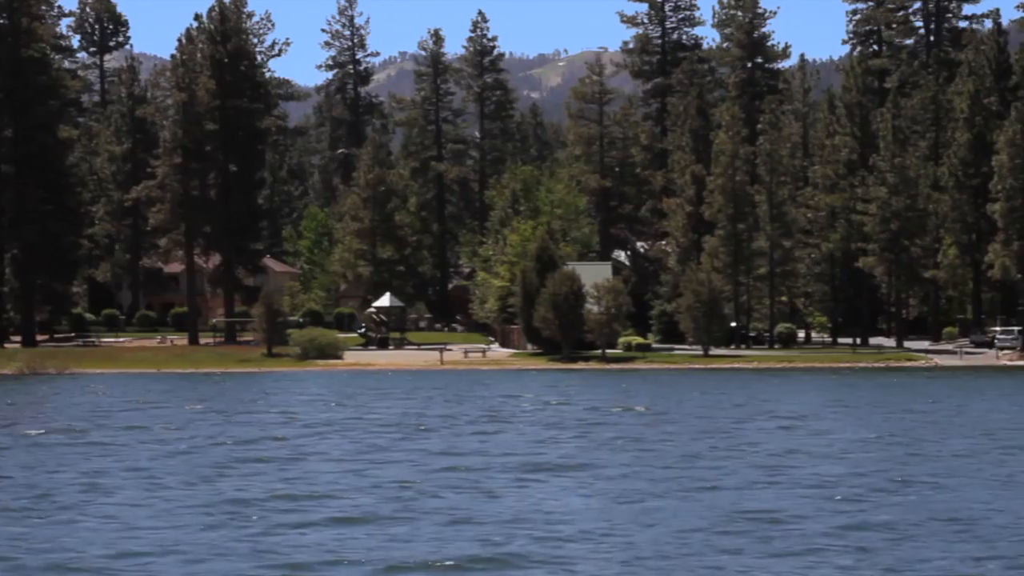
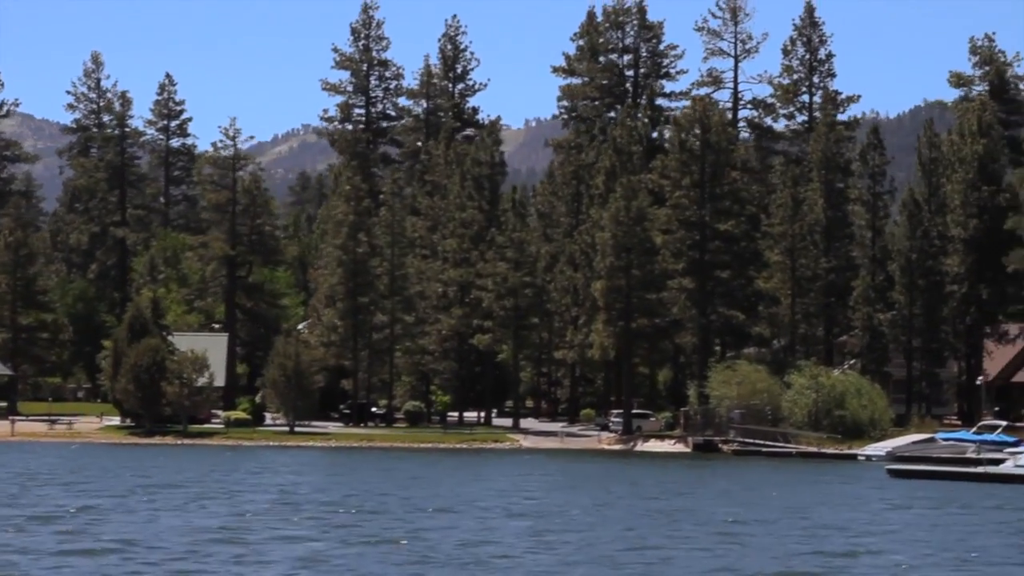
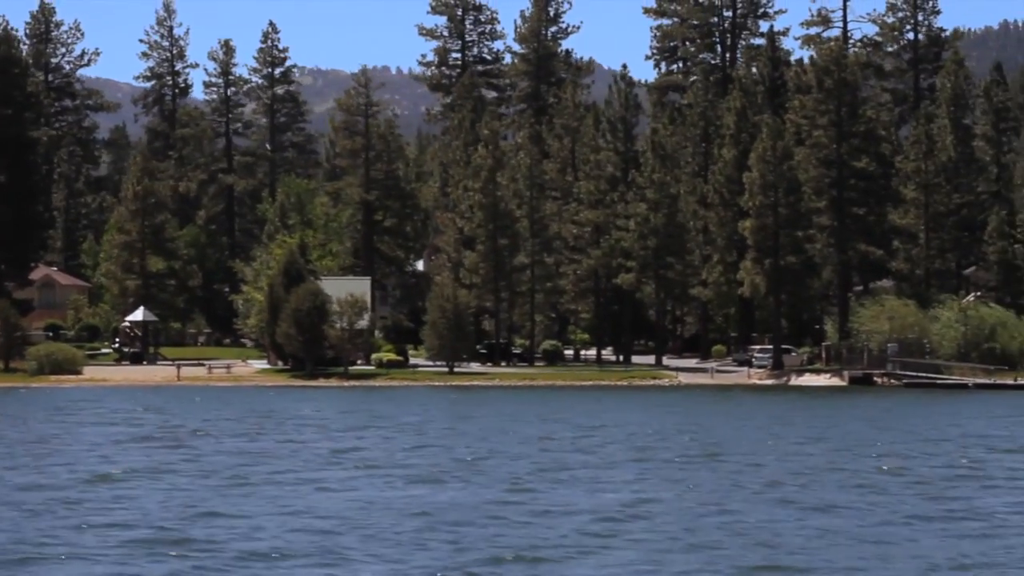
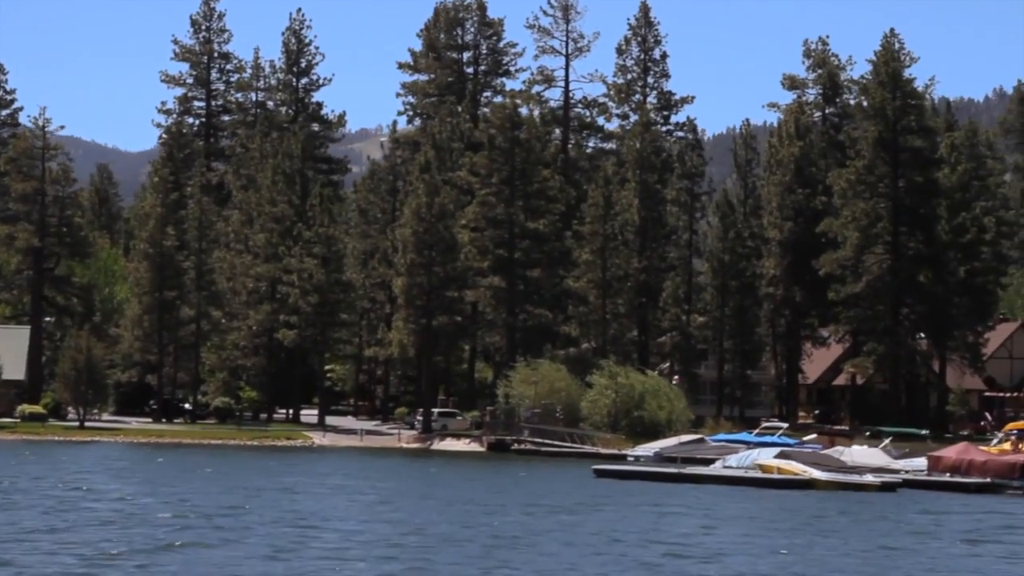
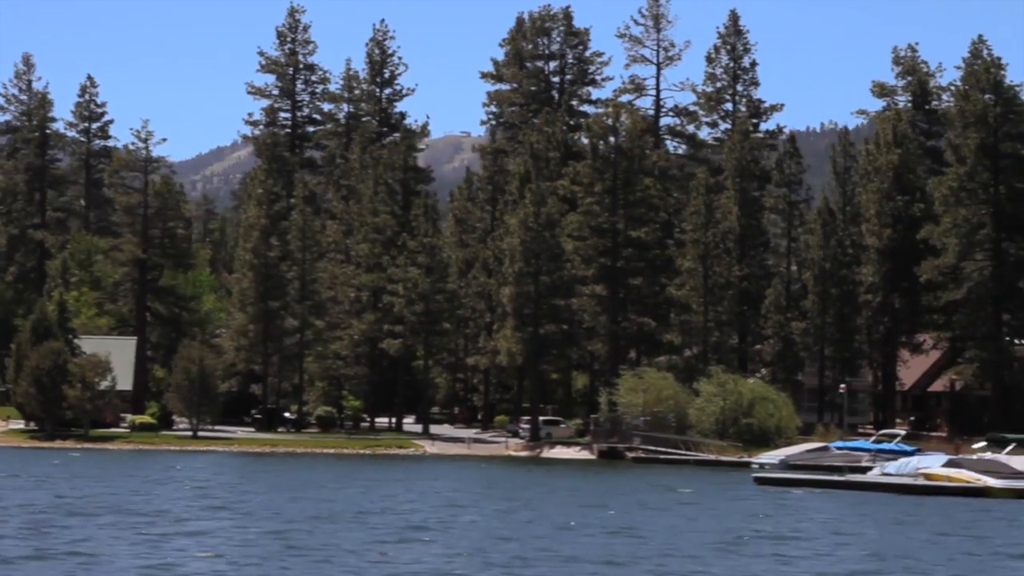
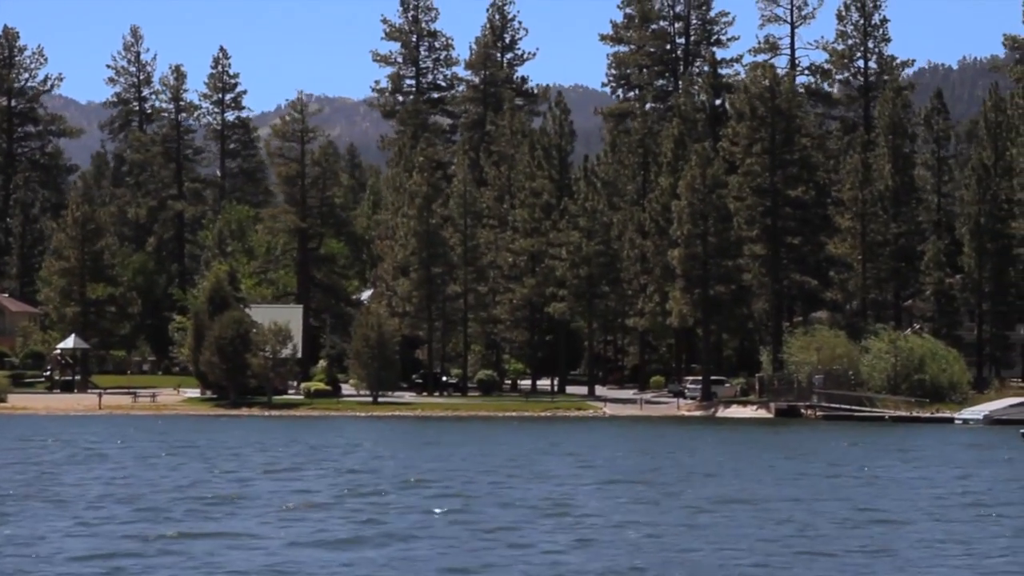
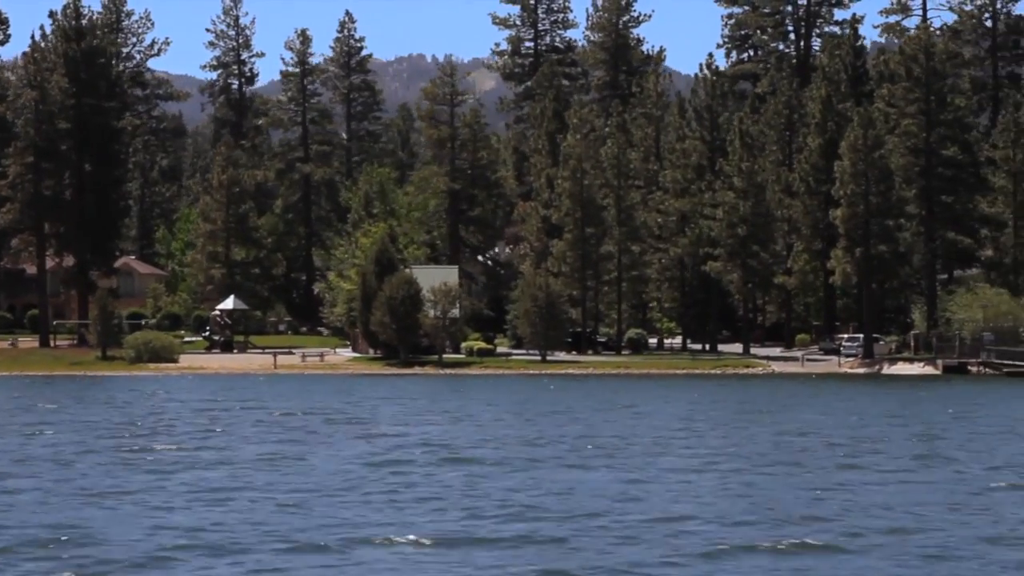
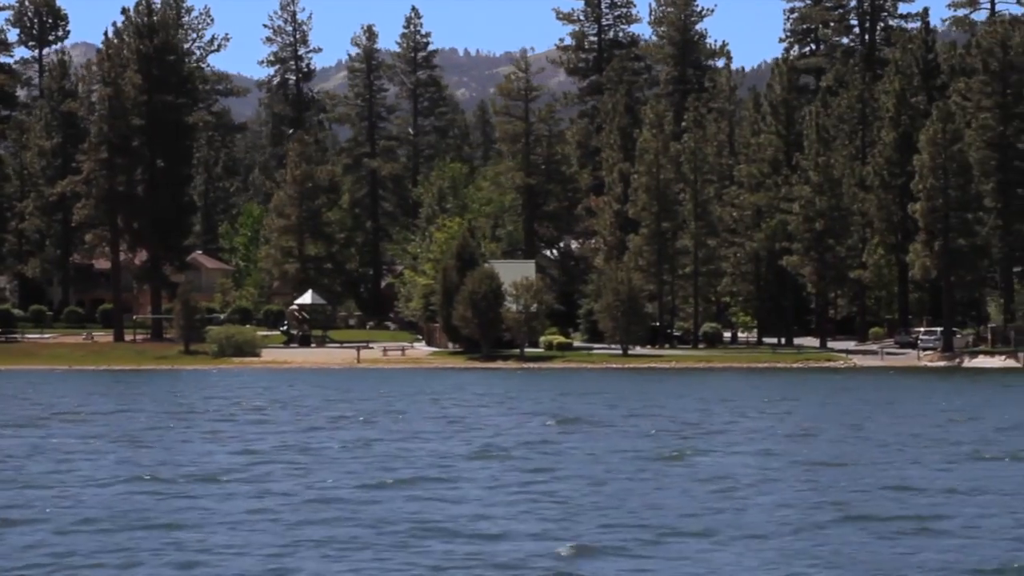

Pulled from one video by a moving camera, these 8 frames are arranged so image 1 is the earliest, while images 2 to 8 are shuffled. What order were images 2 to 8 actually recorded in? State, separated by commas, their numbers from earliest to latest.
8, 7, 3, 6, 2, 5, 4
